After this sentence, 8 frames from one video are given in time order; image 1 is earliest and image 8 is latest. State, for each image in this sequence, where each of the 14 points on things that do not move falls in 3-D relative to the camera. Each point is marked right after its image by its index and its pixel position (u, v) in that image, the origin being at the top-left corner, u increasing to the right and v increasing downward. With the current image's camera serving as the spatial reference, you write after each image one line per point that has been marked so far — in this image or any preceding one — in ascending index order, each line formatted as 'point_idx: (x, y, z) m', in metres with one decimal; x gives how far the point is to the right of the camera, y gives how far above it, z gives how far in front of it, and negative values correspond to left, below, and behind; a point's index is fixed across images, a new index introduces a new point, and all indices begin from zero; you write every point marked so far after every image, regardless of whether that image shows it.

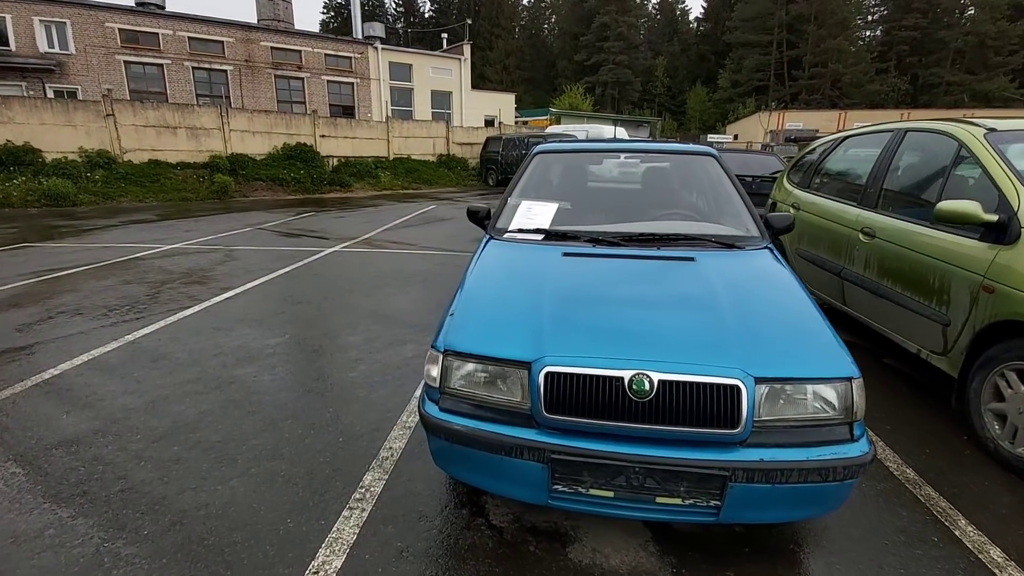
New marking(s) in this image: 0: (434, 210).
0: (-1.9, +1.9, +12.6) m
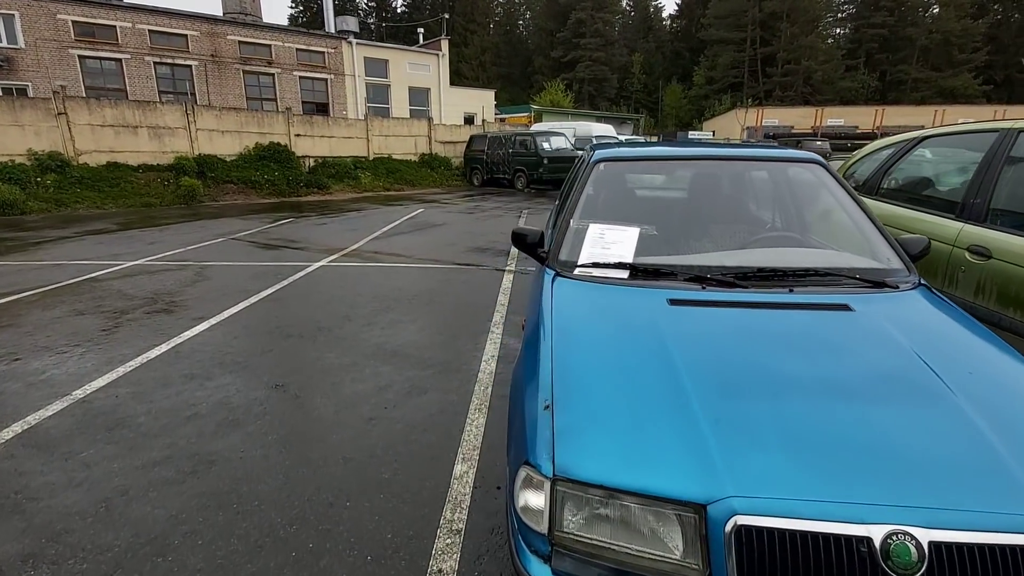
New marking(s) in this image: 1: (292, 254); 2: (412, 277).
0: (-2.1, +1.7, +11.9) m
1: (-3.4, +0.5, +7.8) m
2: (-1.2, +0.1, +6.2) m
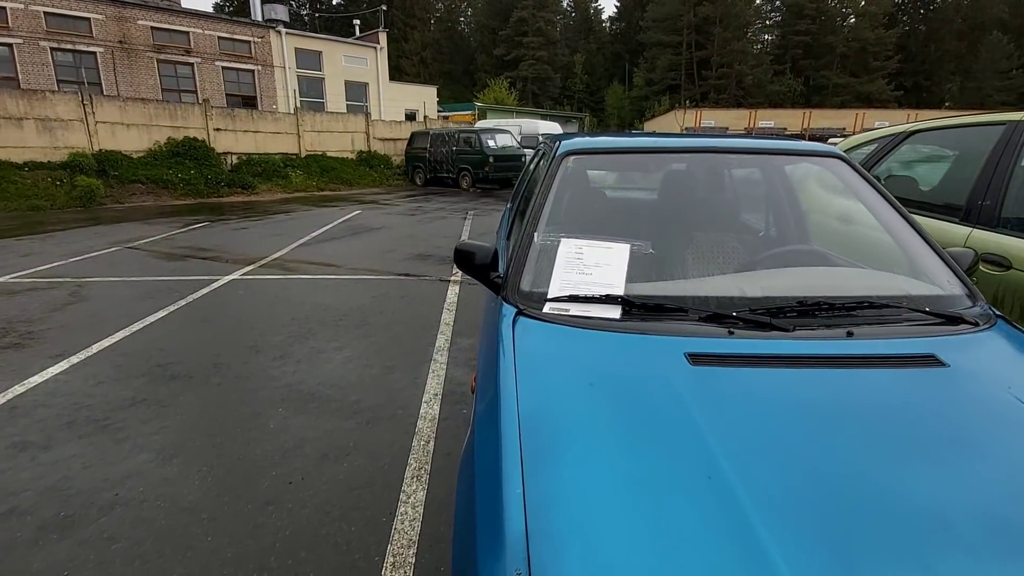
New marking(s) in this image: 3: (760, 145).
0: (-3.3, +1.5, +10.9) m
1: (-4.1, +0.3, +6.7) m
2: (-1.8, 0.0, +5.4) m
3: (+1.1, +0.7, +2.3) m
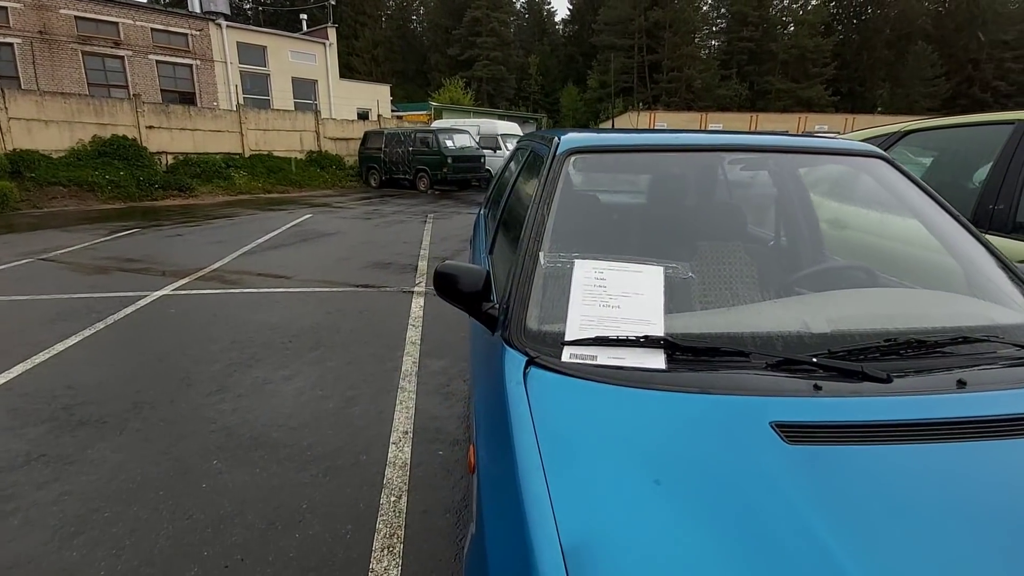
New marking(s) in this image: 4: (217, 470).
0: (-4.1, +1.3, +10.2) m
1: (-4.5, +0.1, +5.9) m
2: (-2.1, -0.2, +4.8) m
3: (+1.1, +0.6, +2.0) m
4: (-1.4, -0.9, +2.4) m
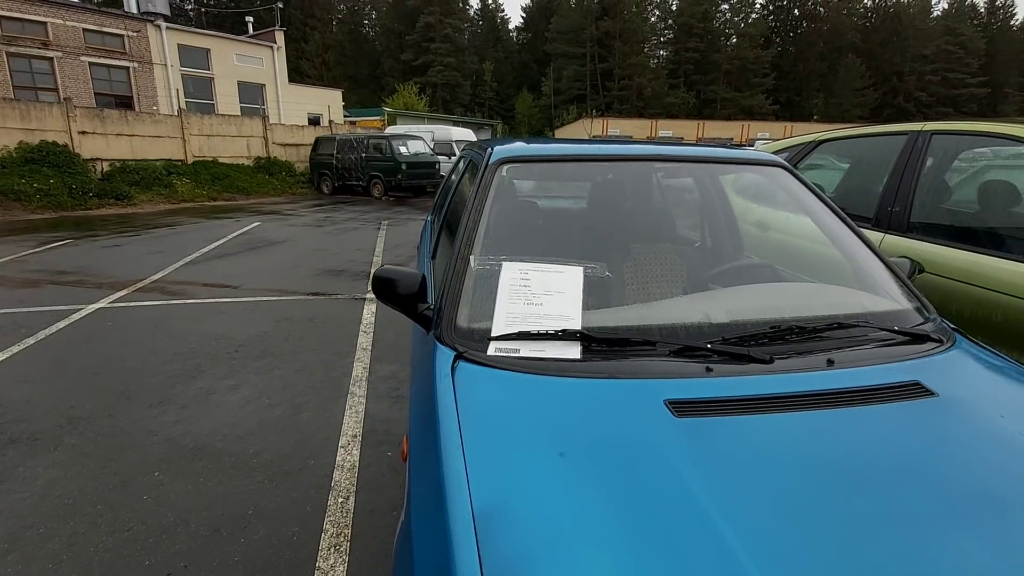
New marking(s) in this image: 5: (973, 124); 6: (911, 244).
0: (-5.0, +1.2, +9.9) m
1: (-5.0, 0.0, +5.7) m
2: (-2.6, -0.3, +4.7) m
3: (+0.8, +0.6, +2.2) m
4: (-1.7, -0.9, +2.4) m
5: (+2.6, +0.9, +2.9) m
6: (+2.3, +0.3, +2.9) m
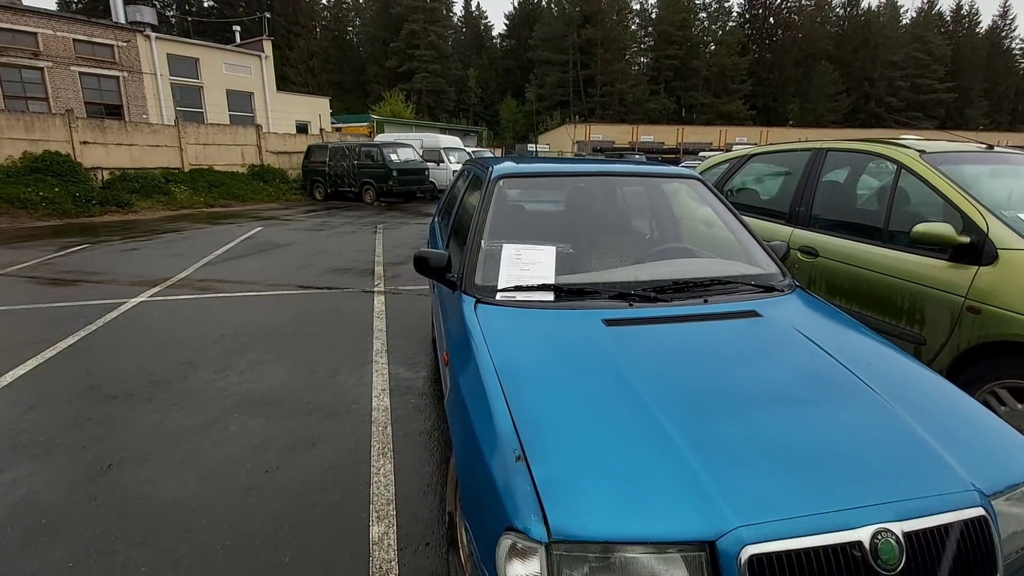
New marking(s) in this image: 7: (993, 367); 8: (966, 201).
0: (-5.2, +1.1, +10.6) m
1: (-5.2, 0.0, +6.3) m
2: (-2.7, -0.2, +5.5) m
3: (+0.8, +0.7, +3.0) m
4: (-1.7, -0.8, +3.2) m
5: (+2.6, +1.1, +3.7) m
6: (+2.2, +0.4, +3.7) m
7: (+2.5, -0.4, +2.7) m
8: (+2.7, +0.5, +3.0) m
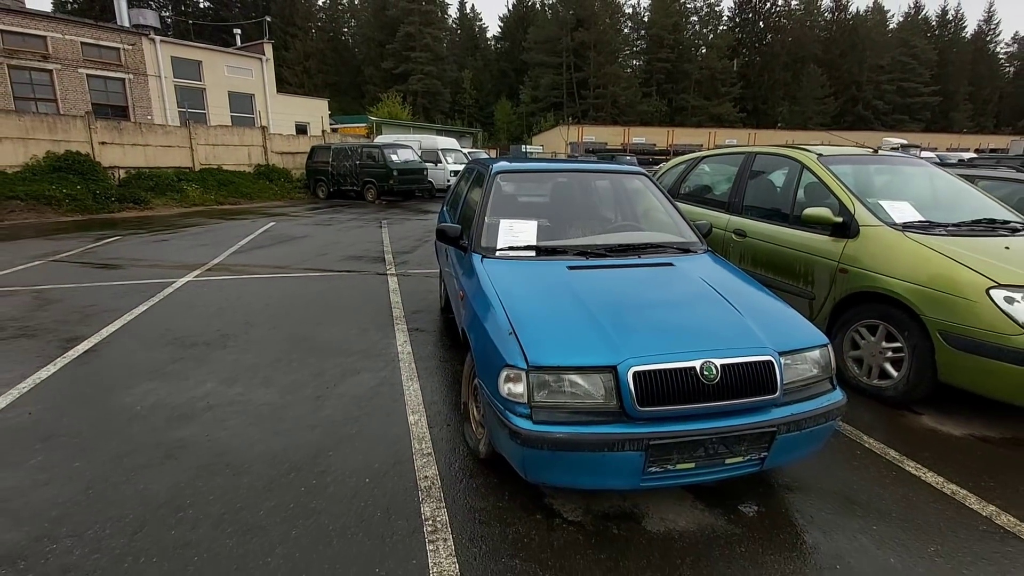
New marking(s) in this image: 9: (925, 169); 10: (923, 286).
0: (-5.3, +1.4, +11.5) m
1: (-5.2, +0.2, +7.2) m
2: (-2.7, 0.0, +6.4) m
3: (+0.7, +1.0, +4.0) m
4: (-1.7, -0.6, +4.1) m
5: (+2.5, +1.3, +4.8) m
6: (+2.2, +0.6, +4.7) m
7: (+2.5, -0.2, +3.7) m
8: (+2.6, +0.8, +4.0) m
9: (+3.7, +1.1, +4.5) m
10: (+2.7, 0.0, +3.3) m
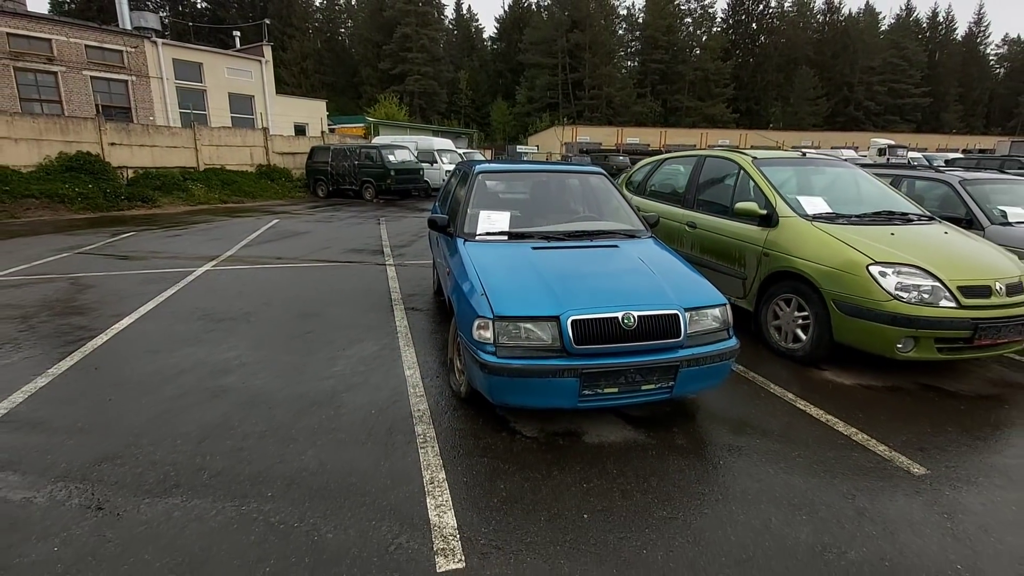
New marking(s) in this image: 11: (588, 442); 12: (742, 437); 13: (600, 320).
0: (-5.6, +1.6, +12.2) m
1: (-5.4, +0.4, +8.0) m
2: (-2.9, +0.2, +7.2) m
3: (+0.5, +1.1, +4.8) m
4: (-1.9, -0.4, +4.9) m
5: (+2.3, +1.5, +5.5) m
6: (+2.0, +0.8, +5.5) m
7: (+2.3, 0.0, +4.4) m
8: (+2.4, +0.9, +4.8) m
9: (+3.5, +1.2, +5.3) m
10: (+2.5, +0.2, +4.0) m
11: (+0.5, -0.9, +3.0) m
12: (+1.4, -0.9, +3.1) m
13: (+0.5, -0.2, +2.9) m
